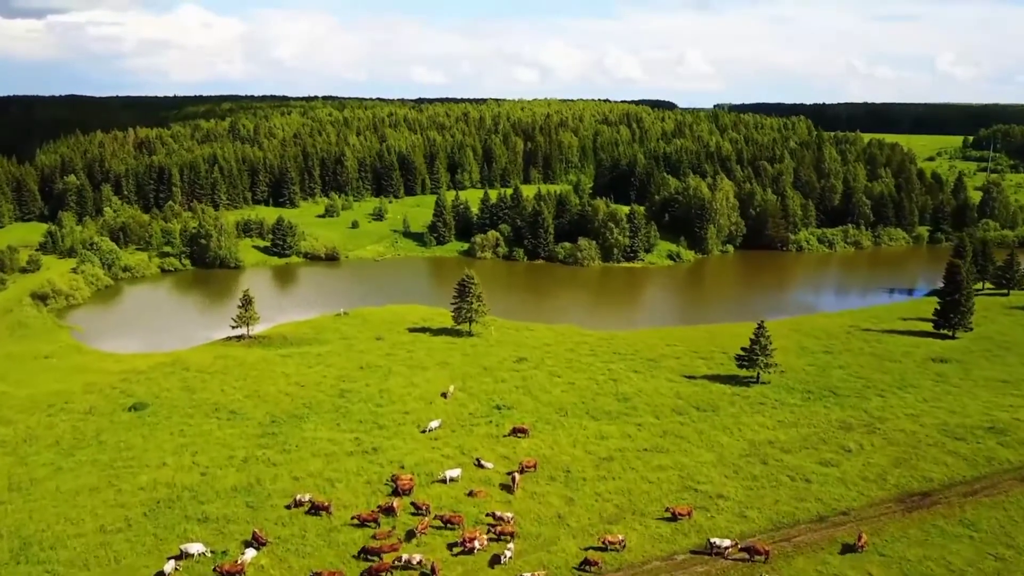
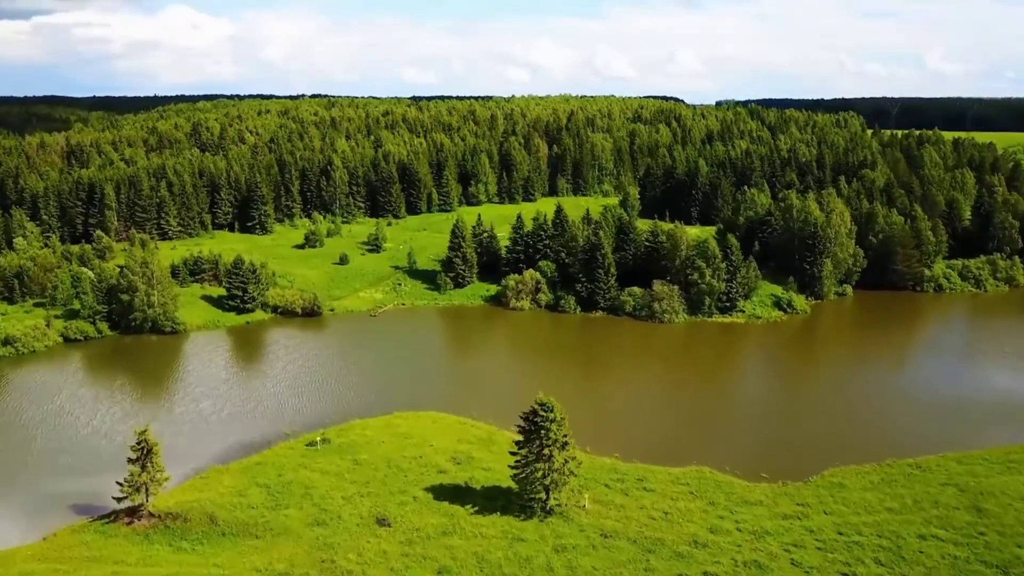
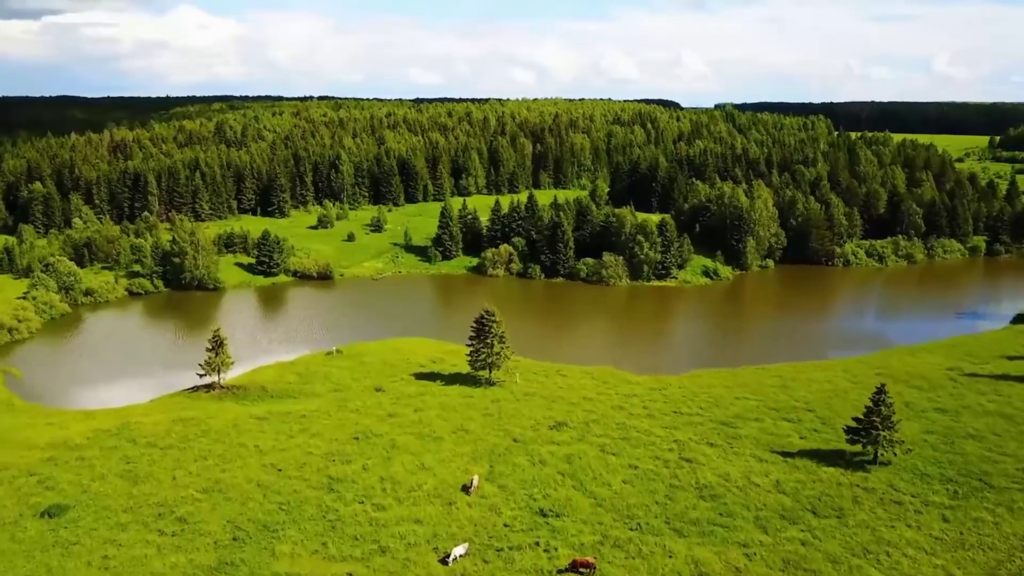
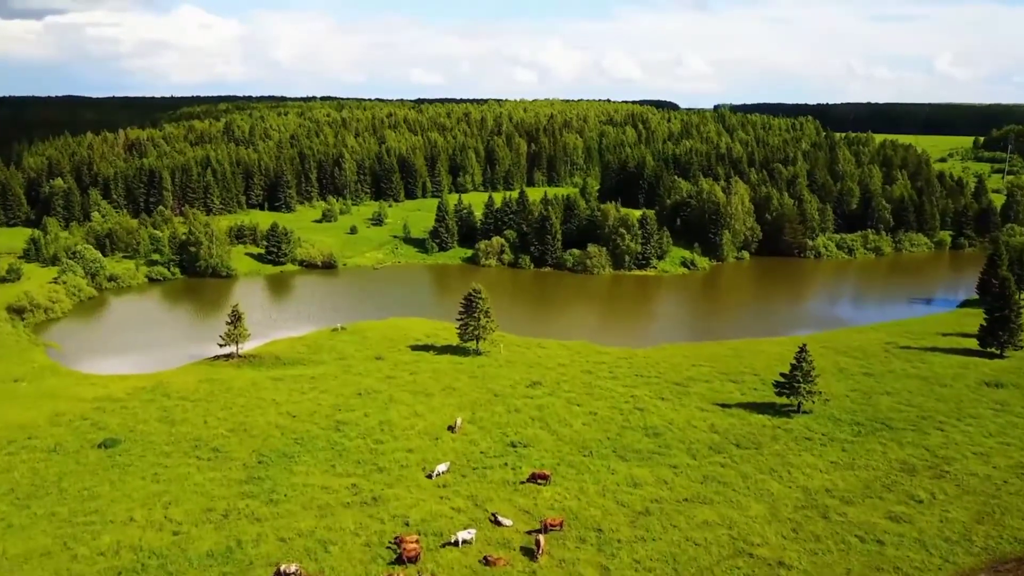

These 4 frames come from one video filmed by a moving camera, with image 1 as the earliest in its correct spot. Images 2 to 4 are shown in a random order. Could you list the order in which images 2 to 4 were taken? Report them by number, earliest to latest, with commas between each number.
4, 3, 2
